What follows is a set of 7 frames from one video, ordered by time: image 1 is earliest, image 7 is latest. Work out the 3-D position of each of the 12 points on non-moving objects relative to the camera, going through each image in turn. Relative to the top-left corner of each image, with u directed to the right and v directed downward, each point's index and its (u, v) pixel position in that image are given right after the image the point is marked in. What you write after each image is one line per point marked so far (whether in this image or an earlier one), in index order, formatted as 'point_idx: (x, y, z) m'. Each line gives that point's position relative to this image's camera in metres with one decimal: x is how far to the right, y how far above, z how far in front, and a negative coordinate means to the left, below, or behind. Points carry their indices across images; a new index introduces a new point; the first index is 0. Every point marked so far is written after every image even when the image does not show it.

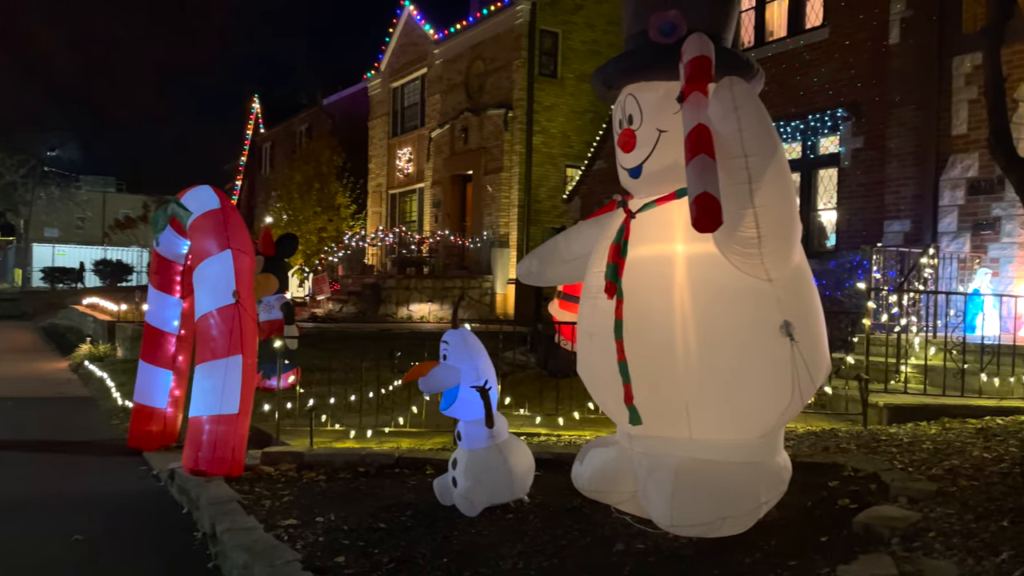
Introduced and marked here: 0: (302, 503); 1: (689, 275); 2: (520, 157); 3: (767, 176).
0: (-1.2, -1.2, +4.7) m
1: (+0.8, +0.1, +3.5) m
2: (+0.2, +2.6, +16.1) m
3: (+1.0, +0.4, +3.1) m
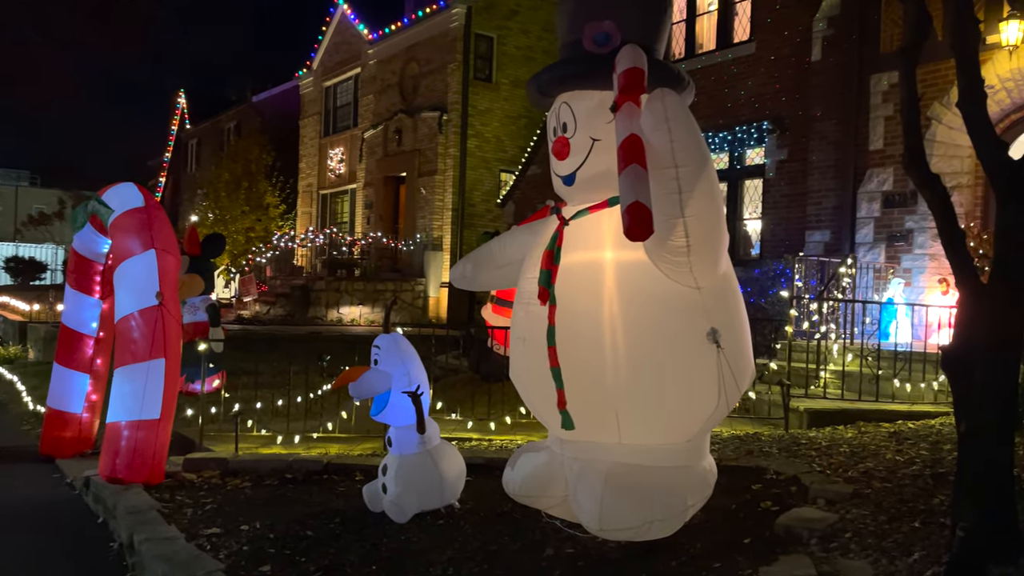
0: (-1.6, -1.3, +4.5) m
1: (+0.5, 0.0, +3.6) m
2: (-1.2, +2.5, +16.1) m
3: (+0.7, +0.4, +3.1) m
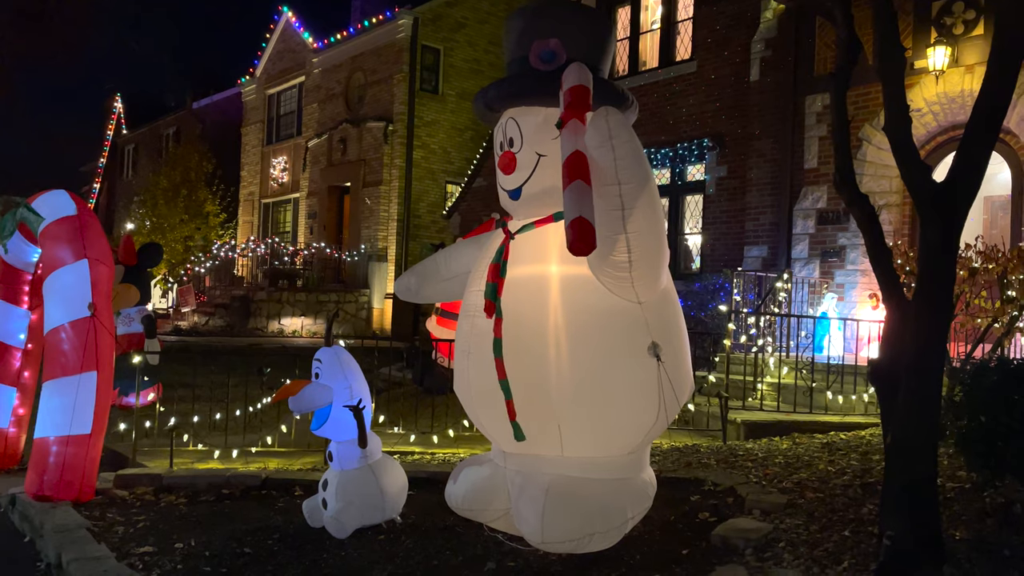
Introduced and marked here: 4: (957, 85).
0: (-1.9, -1.3, +4.4) m
1: (+0.2, 0.0, +3.6) m
2: (-2.2, +2.3, +16.0) m
3: (+0.5, +0.3, +3.2) m
4: (+4.7, +2.2, +8.6) m
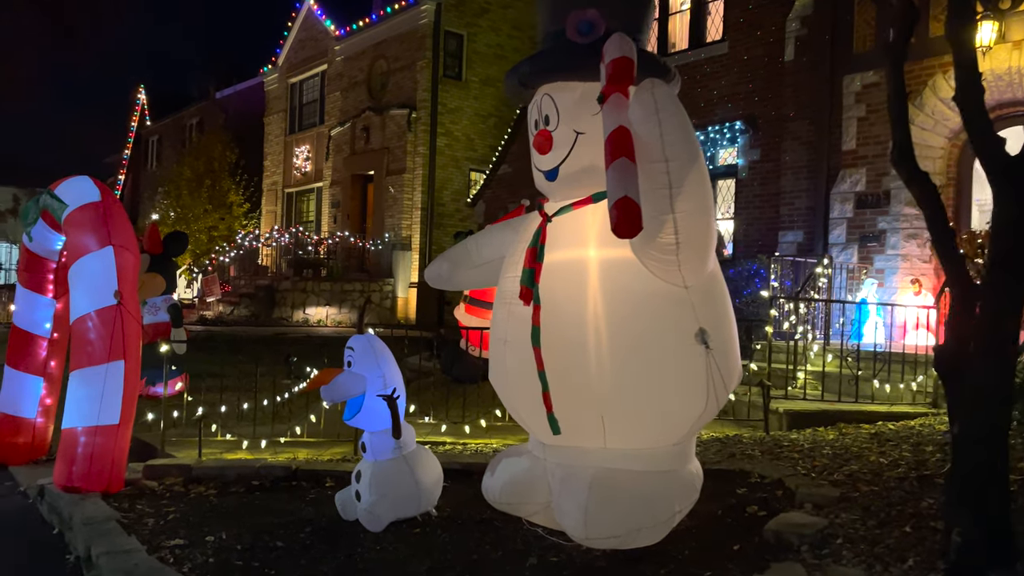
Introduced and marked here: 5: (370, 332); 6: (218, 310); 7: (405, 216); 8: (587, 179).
0: (-1.7, -1.2, +4.3) m
1: (+0.4, 0.0, +3.4) m
2: (-1.7, +2.5, +15.9) m
3: (+0.7, +0.4, +3.0) m
4: (+5.0, +2.3, +8.2) m
5: (-0.7, -0.2, +4.1) m
6: (-5.9, -0.5, +16.3) m
7: (-2.2, +1.4, +16.2) m
8: (+0.3, +0.5, +3.6) m
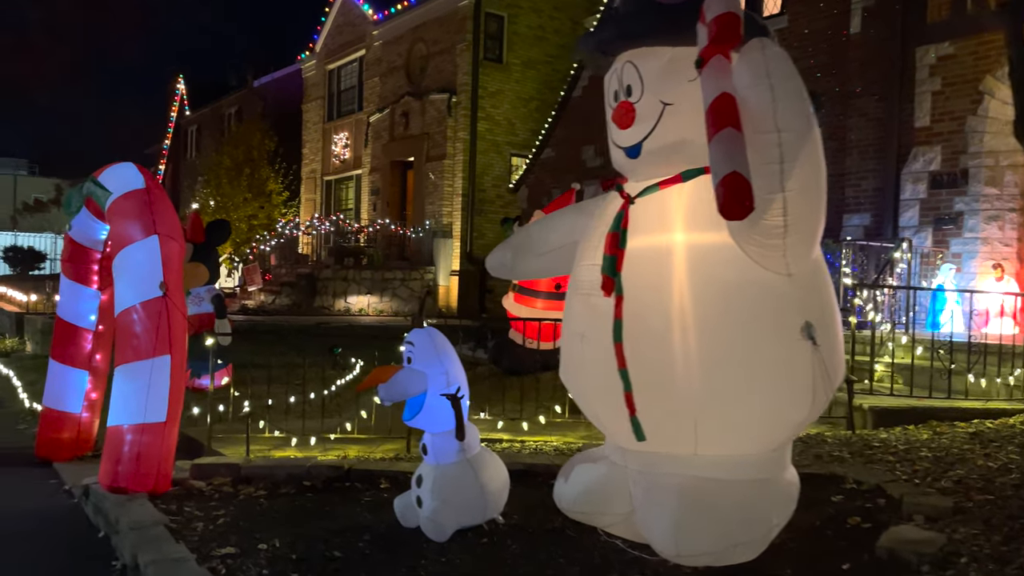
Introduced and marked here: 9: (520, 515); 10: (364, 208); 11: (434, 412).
0: (-1.4, -1.2, +4.1) m
1: (+0.7, +0.1, +3.1) m
2: (-0.9, +2.8, +15.6) m
3: (+1.0, +0.4, +2.7) m
4: (+5.5, +2.5, +7.7) m
5: (-0.4, -0.2, +3.8) m
6: (-5.1, -0.2, +16.2) m
7: (-1.3, +1.7, +15.9) m
8: (+0.6, +0.5, +3.2) m
9: (0.0, -1.1, +4.0) m
10: (-3.4, +1.8, +18.4) m
11: (-0.4, -0.6, +3.7) m
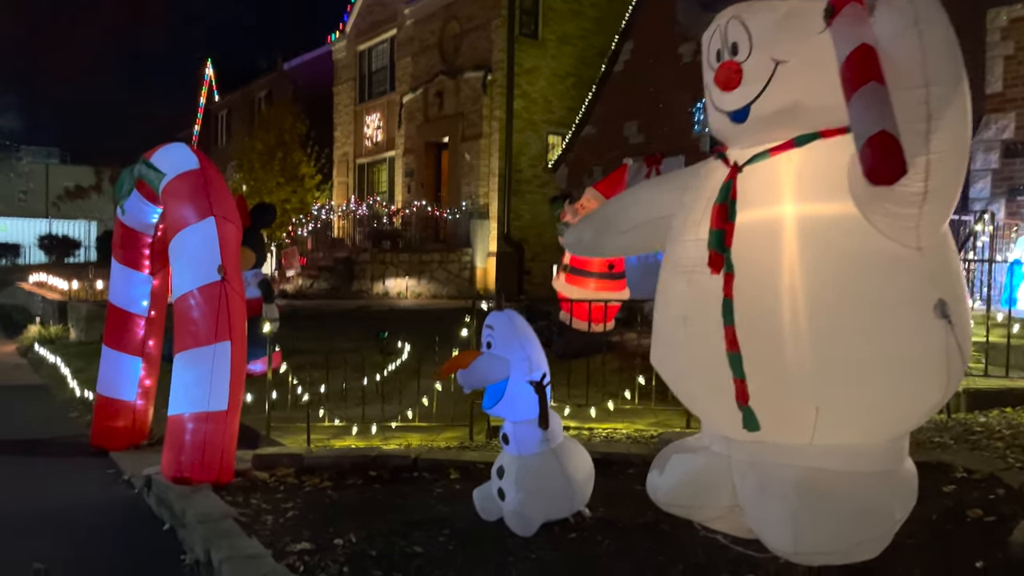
0: (-1.0, -1.1, +3.9) m
1: (+1.0, +0.2, +2.8) m
2: (-0.2, +3.1, +15.3) m
3: (+1.3, +0.5, +2.4) m
4: (+6.0, +2.7, +7.2) m
5: (0.0, -0.1, +3.6) m
6: (-4.3, +0.1, +16.1) m
7: (-0.6, +2.0, +15.6) m
8: (+1.0, +0.6, +2.9) m
9: (+0.4, -1.0, +3.8) m
10: (-2.6, +2.2, +18.3) m
11: (0.0, -0.5, +3.5) m
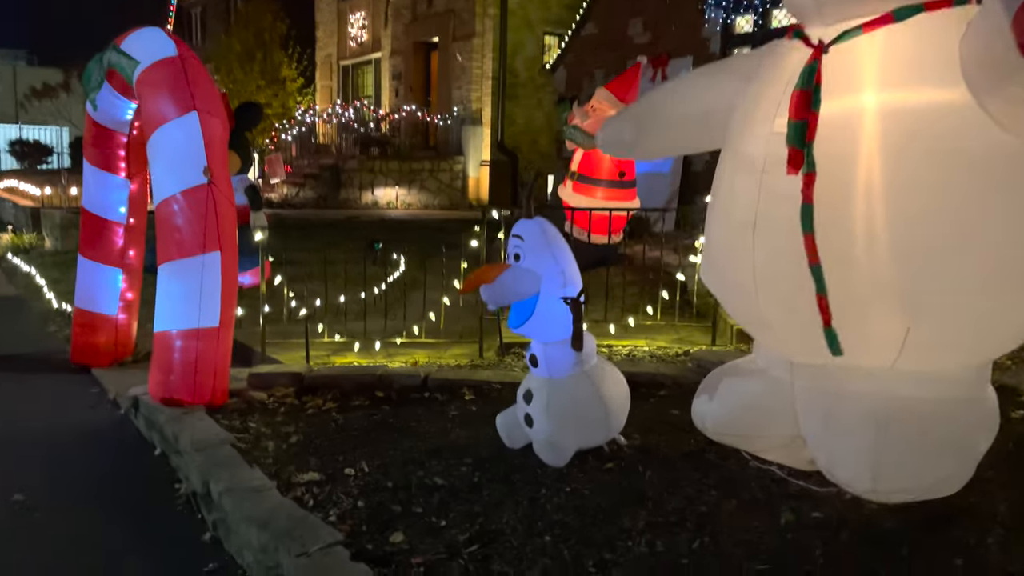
0: (-0.9, -0.7, +3.6) m
1: (+1.2, +0.4, +2.4) m
2: (-0.3, +4.8, +14.4) m
3: (+1.4, +0.8, +1.9) m
4: (+6.0, +3.4, +6.6) m
5: (+0.1, +0.3, +3.2) m
6: (-4.4, +1.8, +15.5) m
7: (-0.7, +3.7, +14.9) m
8: (+1.1, +0.9, +2.5) m
9: (+0.5, -0.6, +3.4) m
10: (-2.7, +4.2, +17.4) m
11: (+0.1, -0.1, +3.1) m
